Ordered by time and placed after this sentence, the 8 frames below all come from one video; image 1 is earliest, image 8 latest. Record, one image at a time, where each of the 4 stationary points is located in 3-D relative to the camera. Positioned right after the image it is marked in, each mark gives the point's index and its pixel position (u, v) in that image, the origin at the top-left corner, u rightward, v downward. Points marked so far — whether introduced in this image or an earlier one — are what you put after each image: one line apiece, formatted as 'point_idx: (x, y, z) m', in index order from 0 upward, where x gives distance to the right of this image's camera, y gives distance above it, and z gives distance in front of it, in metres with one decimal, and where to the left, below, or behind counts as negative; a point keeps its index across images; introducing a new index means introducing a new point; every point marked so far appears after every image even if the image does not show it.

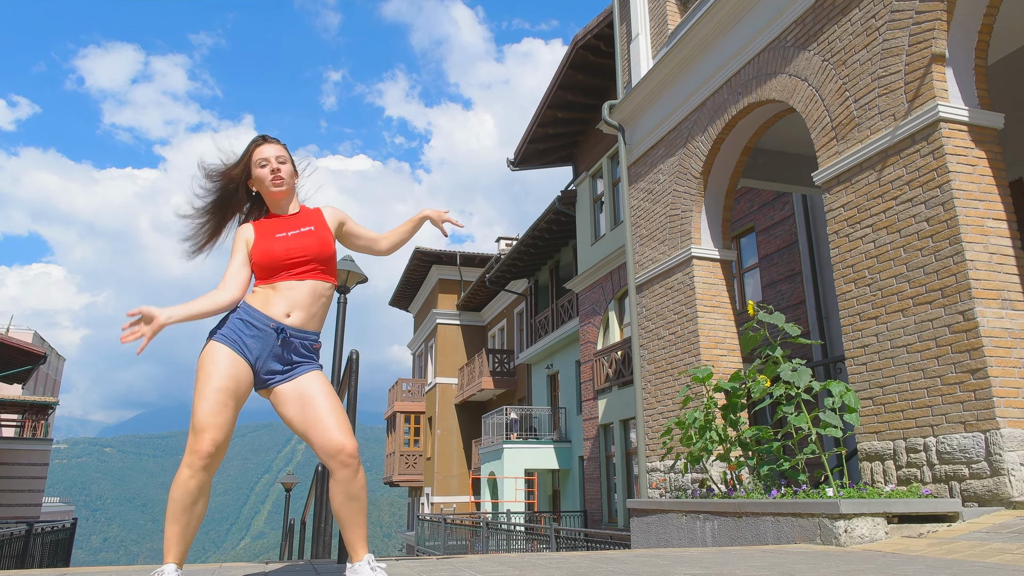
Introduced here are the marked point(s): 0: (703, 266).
0: (+2.5, +0.3, +9.2) m
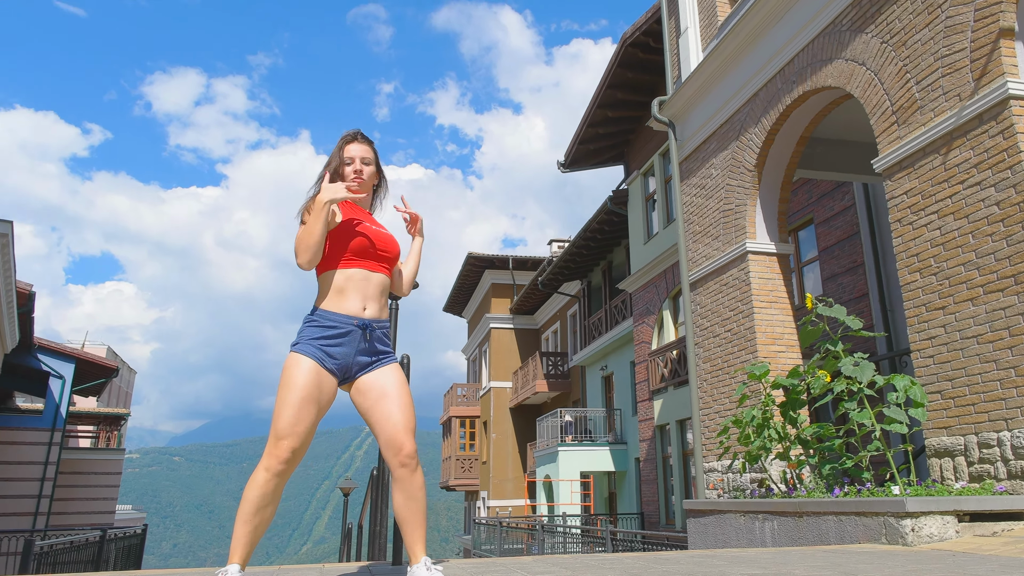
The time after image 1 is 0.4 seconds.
0: (+3.1, +0.3, +9.0) m
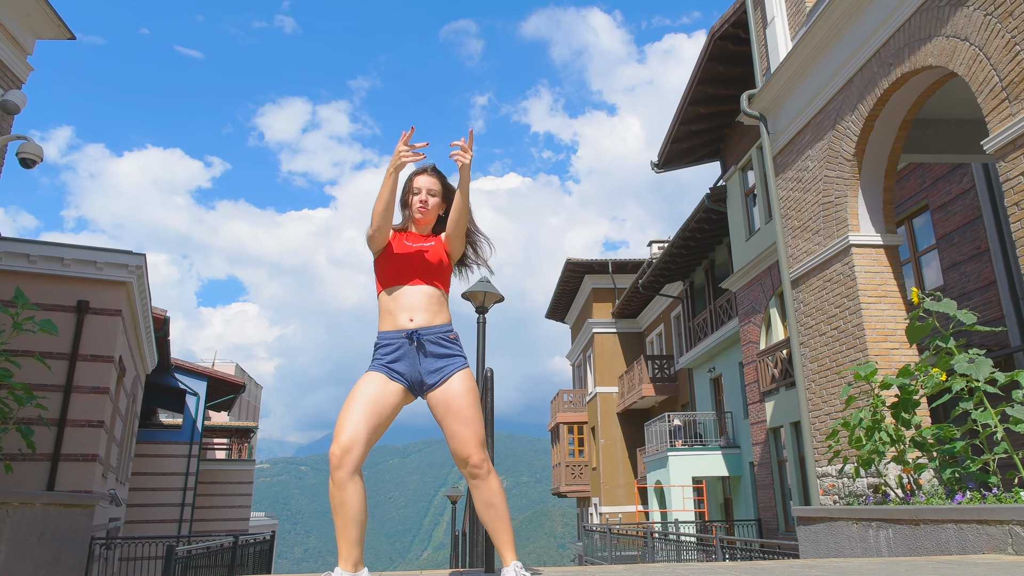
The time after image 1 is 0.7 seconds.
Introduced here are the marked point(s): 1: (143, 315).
0: (+4.2, +0.4, +8.6) m
1: (-8.6, -0.6, +16.7) m
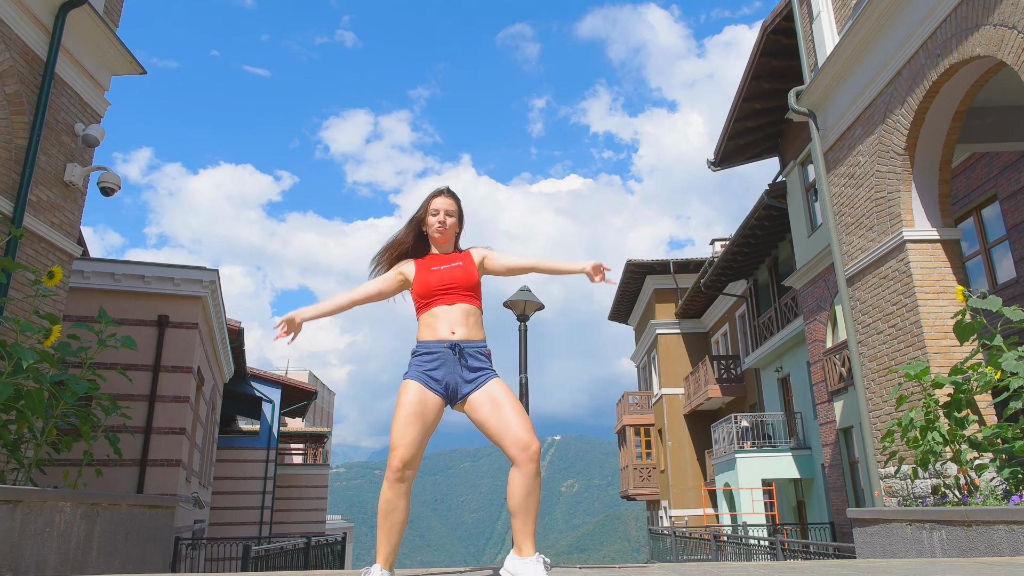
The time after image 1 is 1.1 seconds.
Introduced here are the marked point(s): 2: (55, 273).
0: (+4.8, +0.4, +8.4) m
1: (-7.3, -1.0, +17.6) m
2: (-3.4, +0.1, +5.3) m
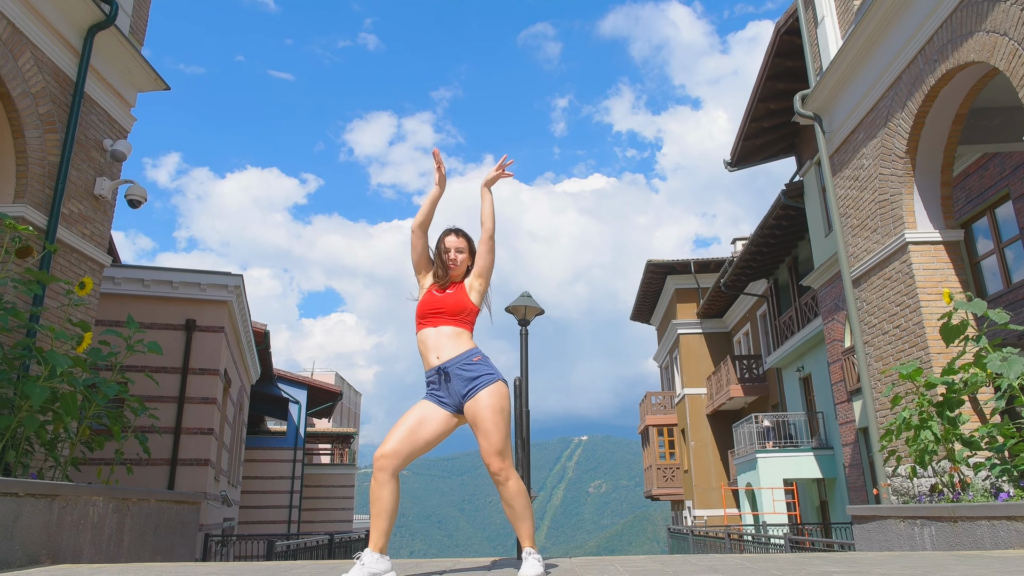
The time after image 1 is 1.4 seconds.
0: (+4.9, +0.4, +8.5) m
1: (-6.8, -1.1, +18.1) m
2: (-3.4, 0.0, +5.7) m
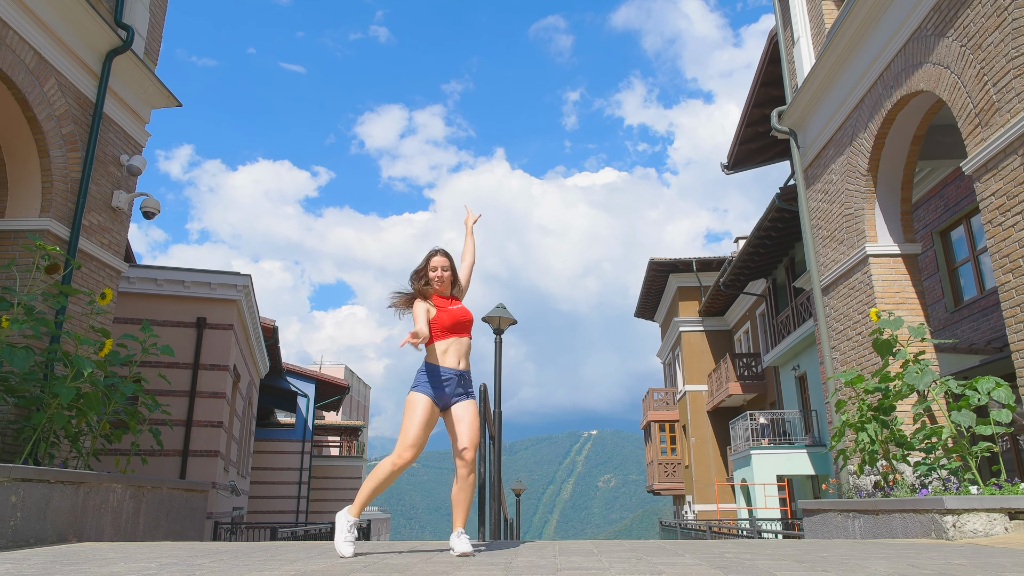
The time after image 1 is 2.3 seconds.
0: (+4.7, +0.3, +9.0) m
1: (-6.9, -1.0, +18.9) m
2: (-3.7, -0.1, +6.4) m
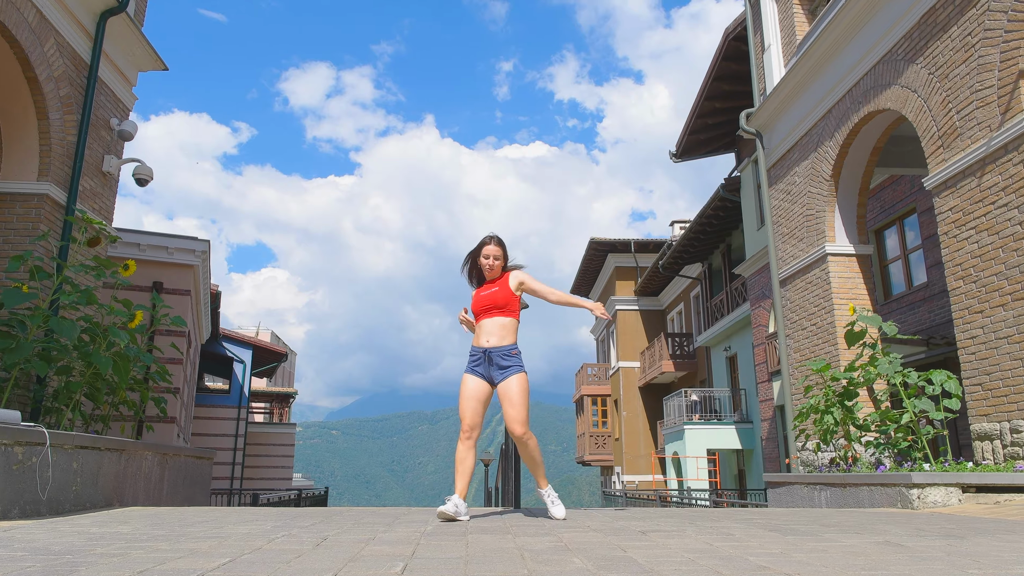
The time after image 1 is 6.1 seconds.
0: (+4.6, +0.4, +10.0) m
1: (-8.0, -0.1, +18.6) m
2: (-3.5, +0.2, +6.5) m
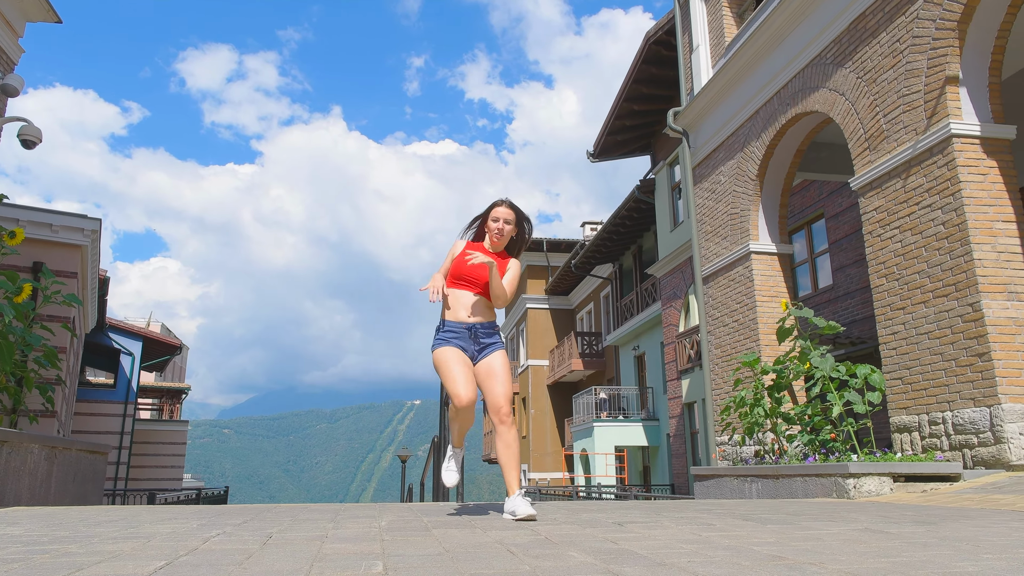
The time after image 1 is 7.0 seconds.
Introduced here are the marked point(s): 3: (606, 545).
0: (+3.6, +0.4, +10.2) m
1: (-10.0, +0.3, +17.1) m
2: (-4.0, +0.4, +5.7) m
3: (+0.3, -0.9, +2.6) m
